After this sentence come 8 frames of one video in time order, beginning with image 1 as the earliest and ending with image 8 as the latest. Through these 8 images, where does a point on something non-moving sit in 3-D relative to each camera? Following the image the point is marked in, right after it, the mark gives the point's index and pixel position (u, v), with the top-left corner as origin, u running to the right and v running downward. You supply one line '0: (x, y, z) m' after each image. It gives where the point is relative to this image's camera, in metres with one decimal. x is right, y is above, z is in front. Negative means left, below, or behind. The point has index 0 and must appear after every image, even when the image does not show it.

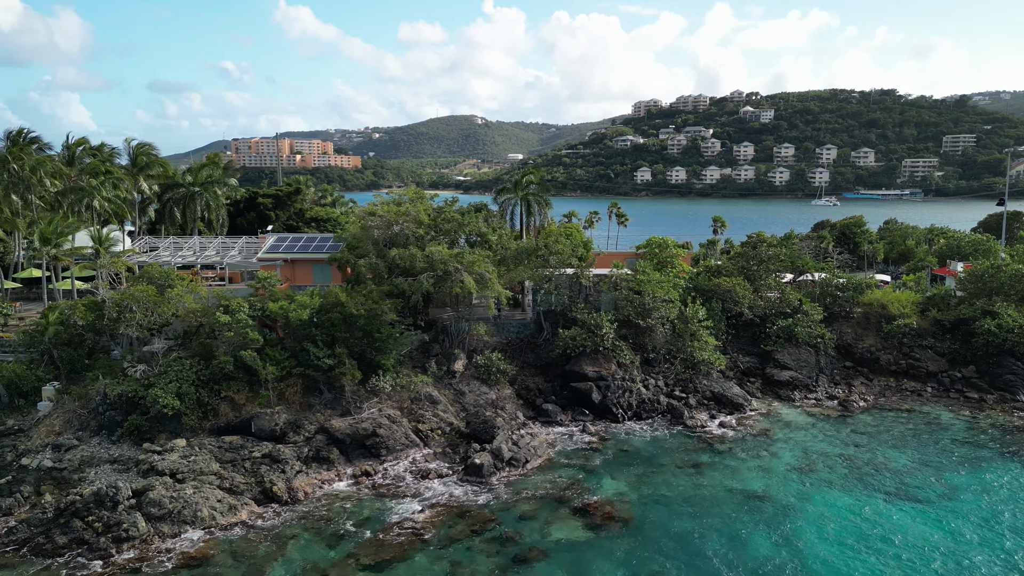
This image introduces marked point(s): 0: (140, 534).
0: (-9.8, -6.5, +19.9) m
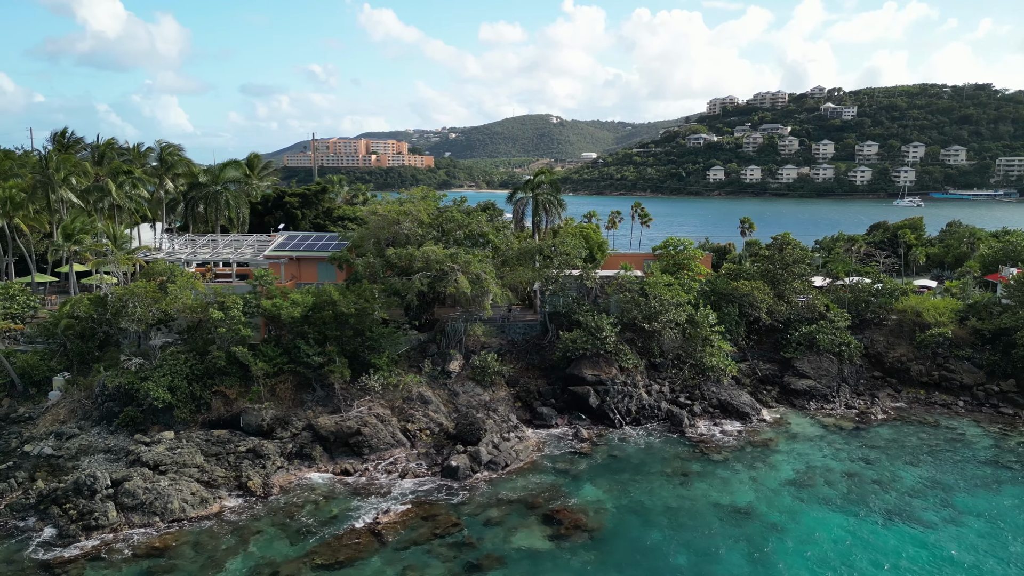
0: (-10.9, -6.4, +20.5) m
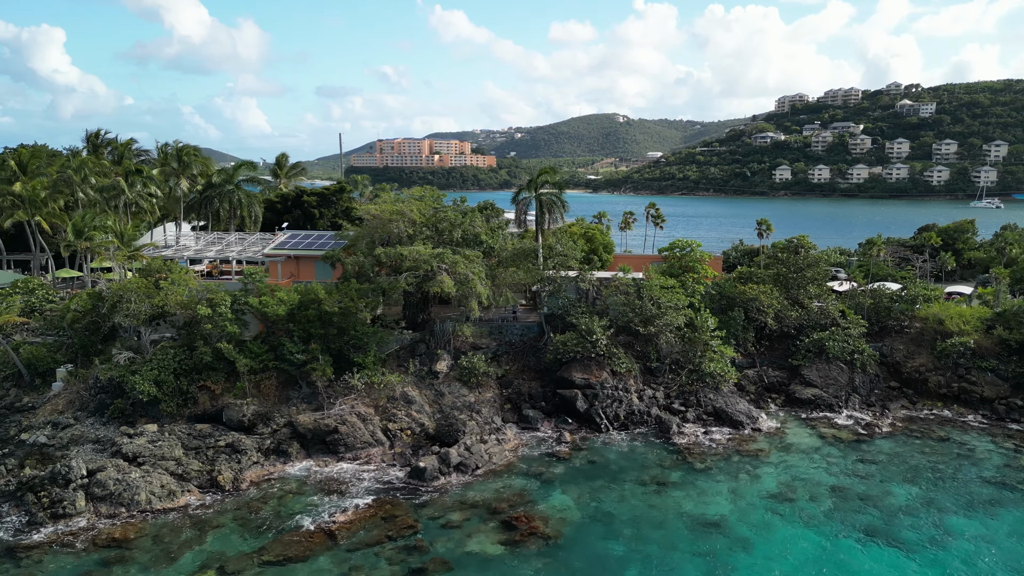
0: (-12.1, -6.3, +21.1) m
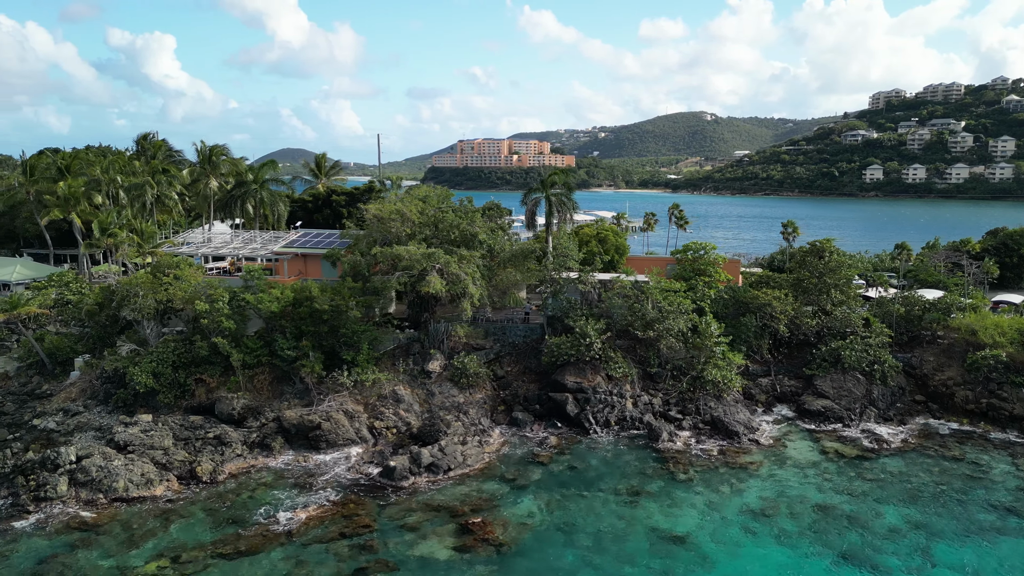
0: (-13.3, -6.1, +22.1) m
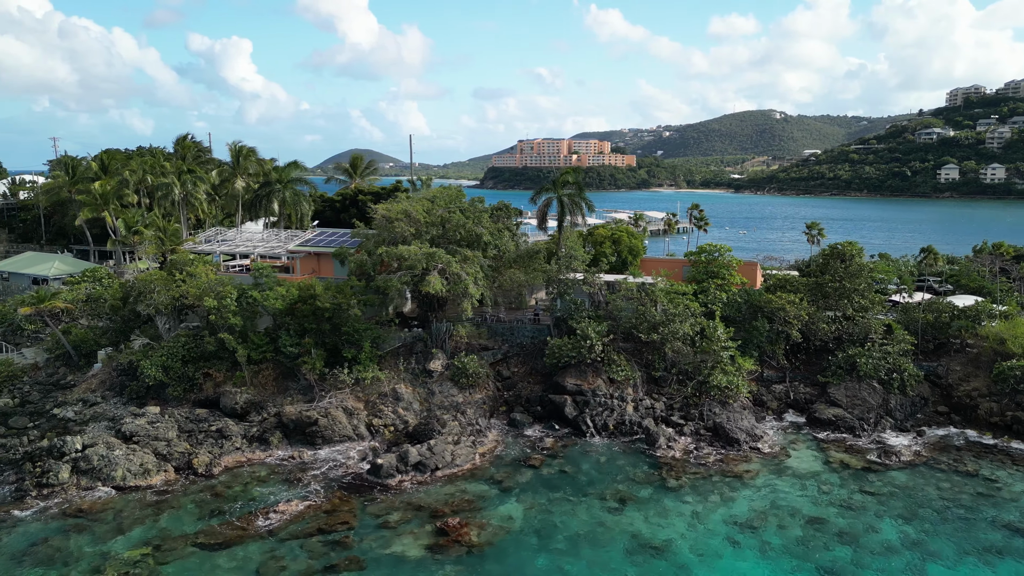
0: (-13.8, -6.0, +23.1) m
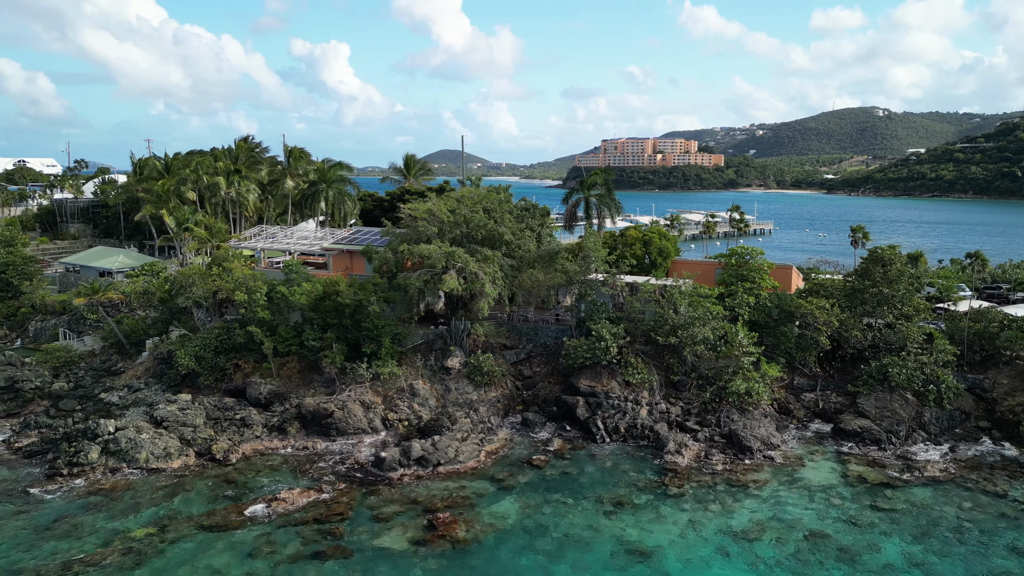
0: (-13.8, -5.7, +24.8) m
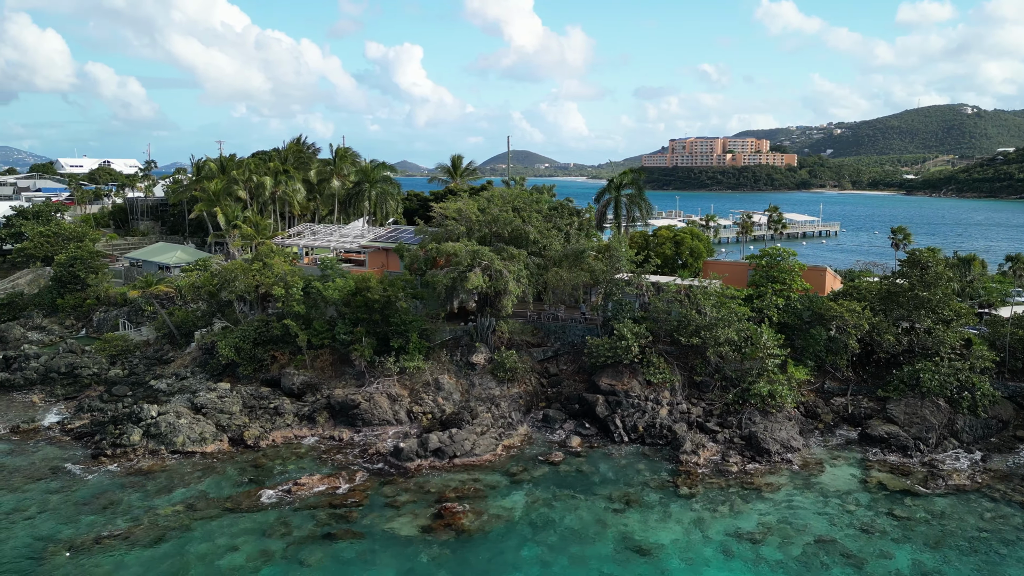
0: (-13.3, -5.5, +26.5) m
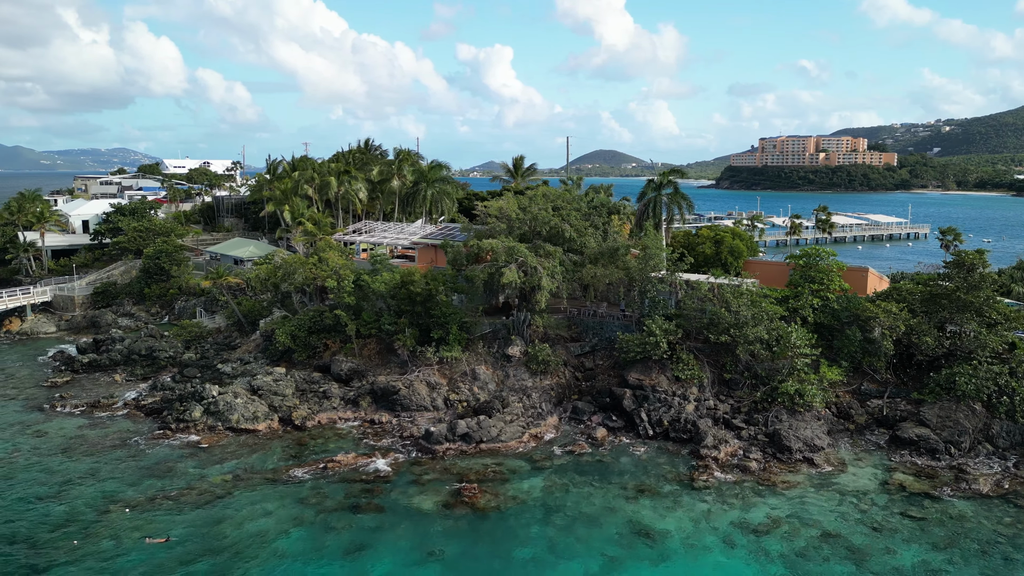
0: (-12.3, -5.1, +29.1) m
